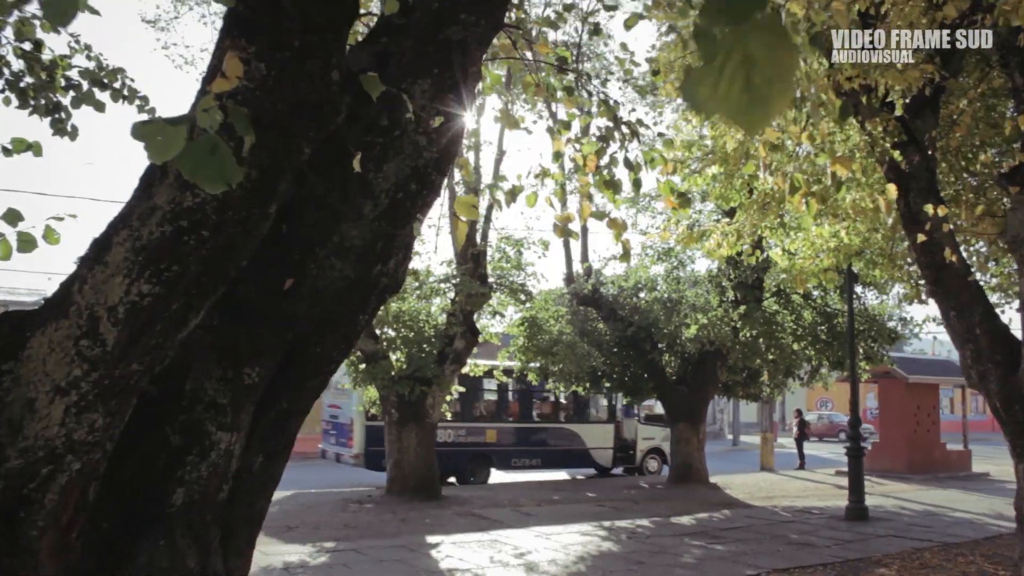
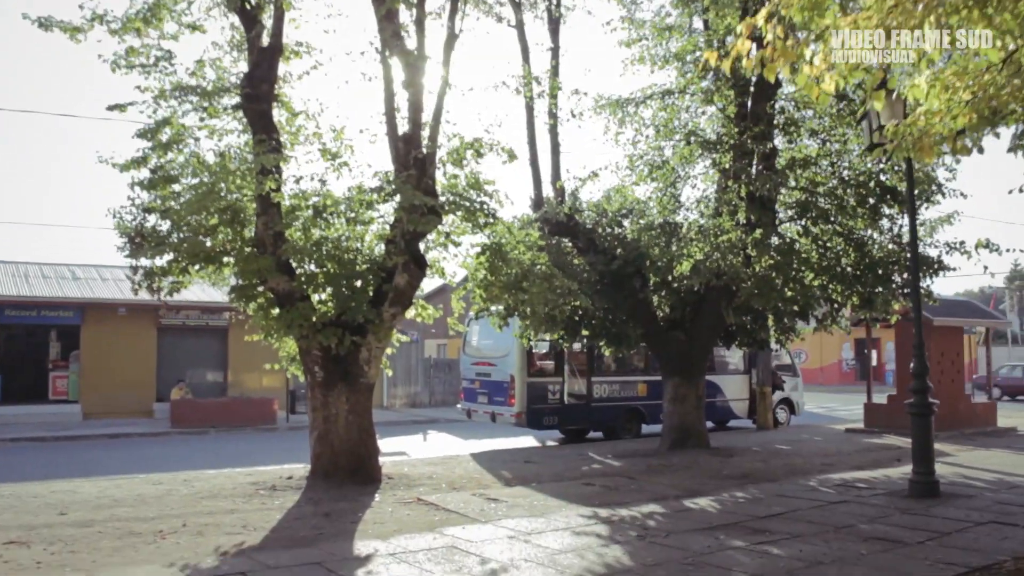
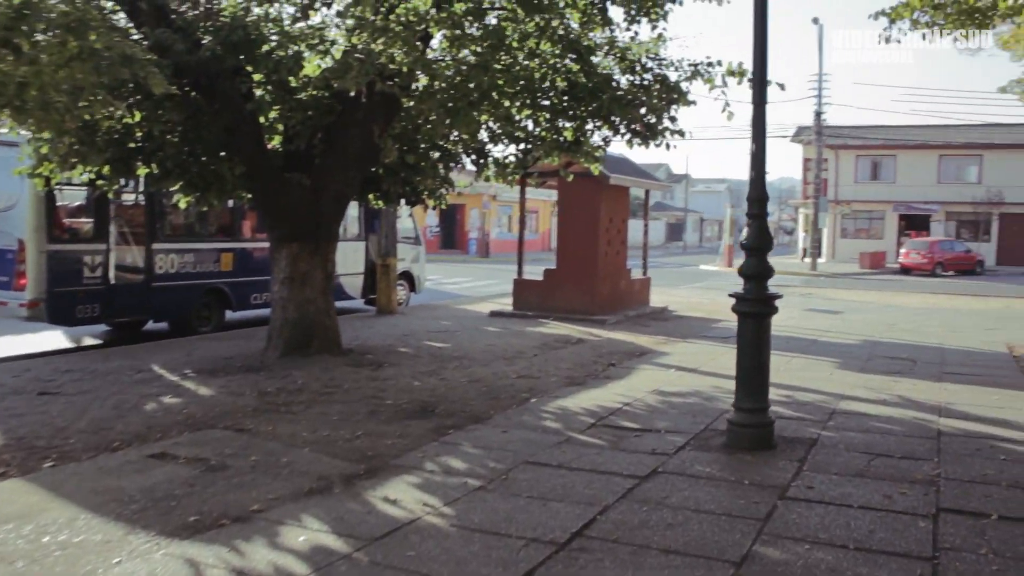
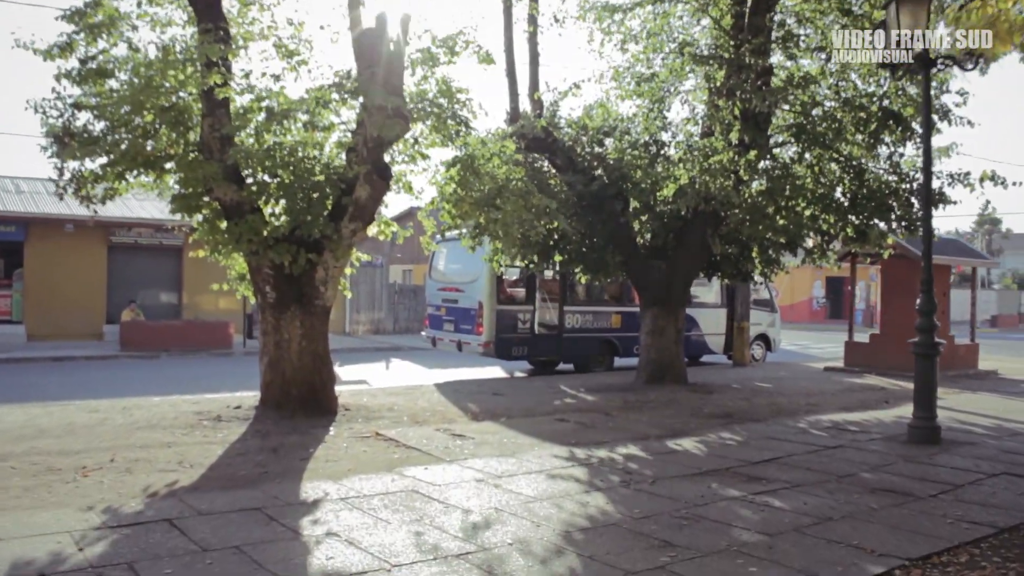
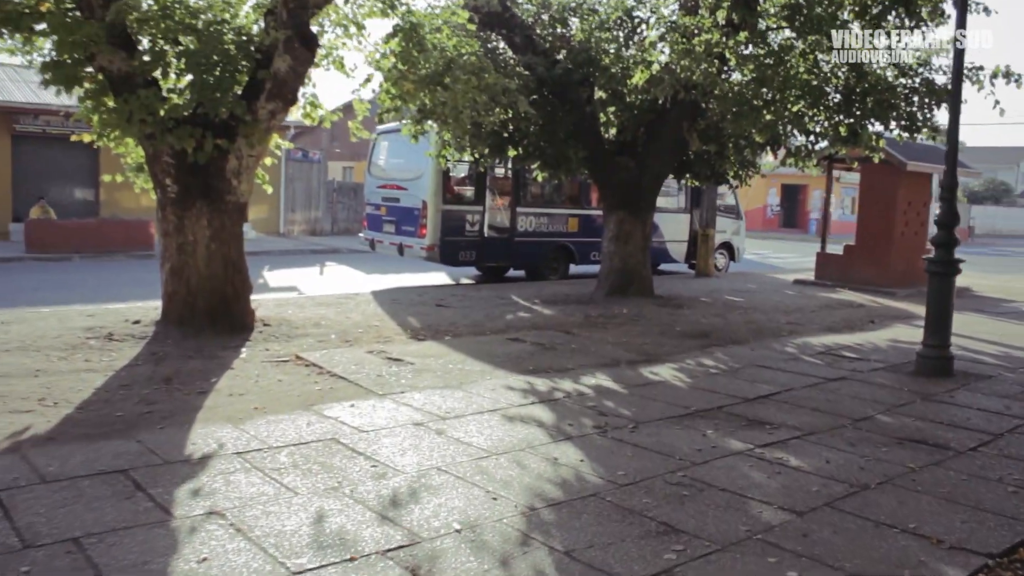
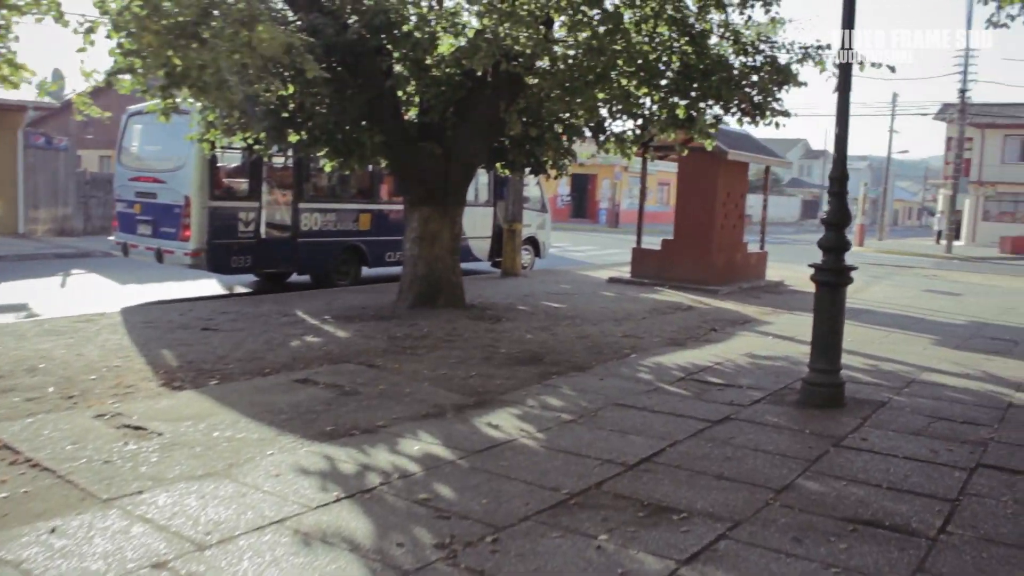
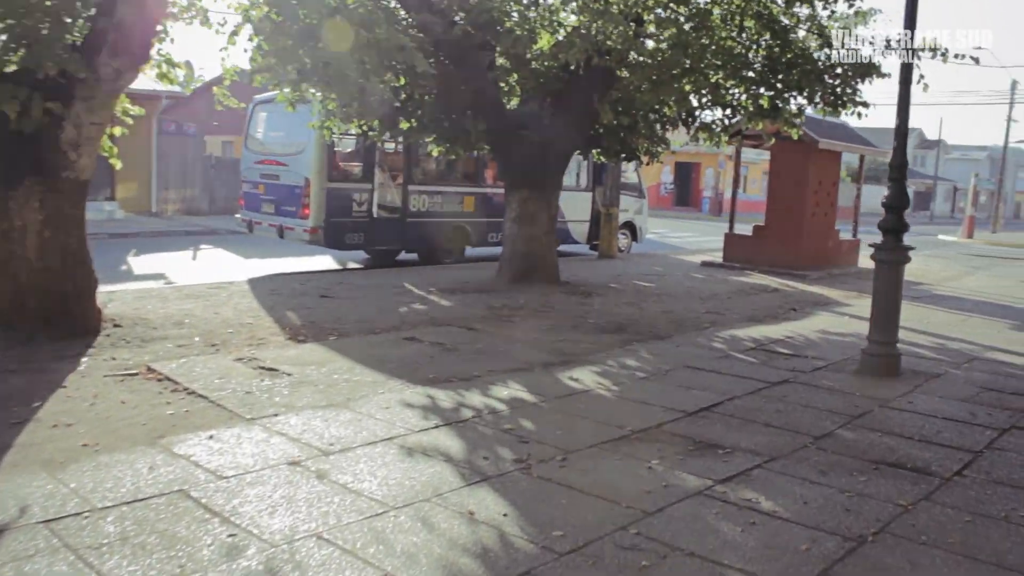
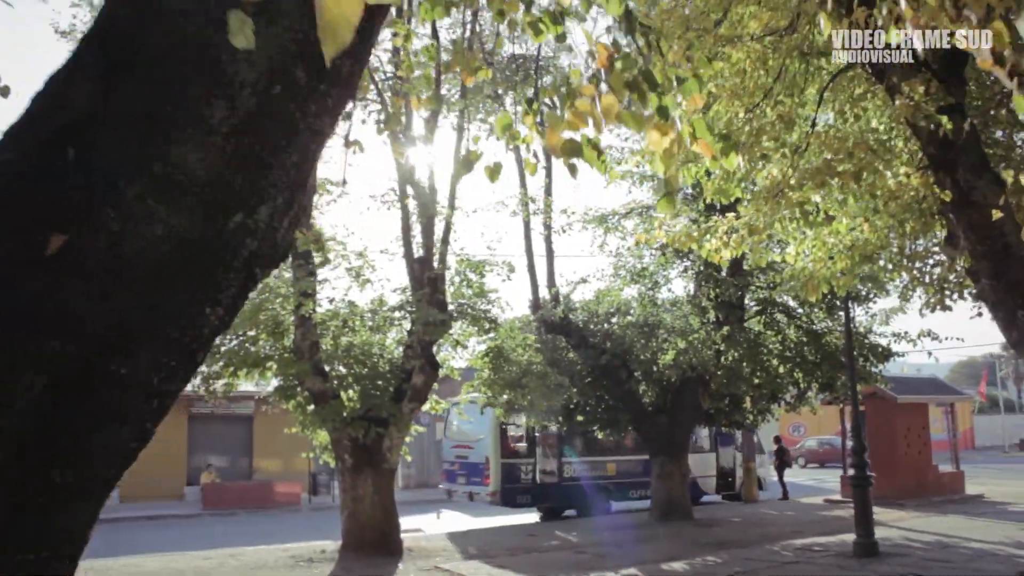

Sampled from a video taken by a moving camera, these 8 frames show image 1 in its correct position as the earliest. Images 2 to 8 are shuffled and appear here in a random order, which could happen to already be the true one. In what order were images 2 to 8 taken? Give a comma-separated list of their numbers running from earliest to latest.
8, 2, 4, 5, 7, 6, 3
